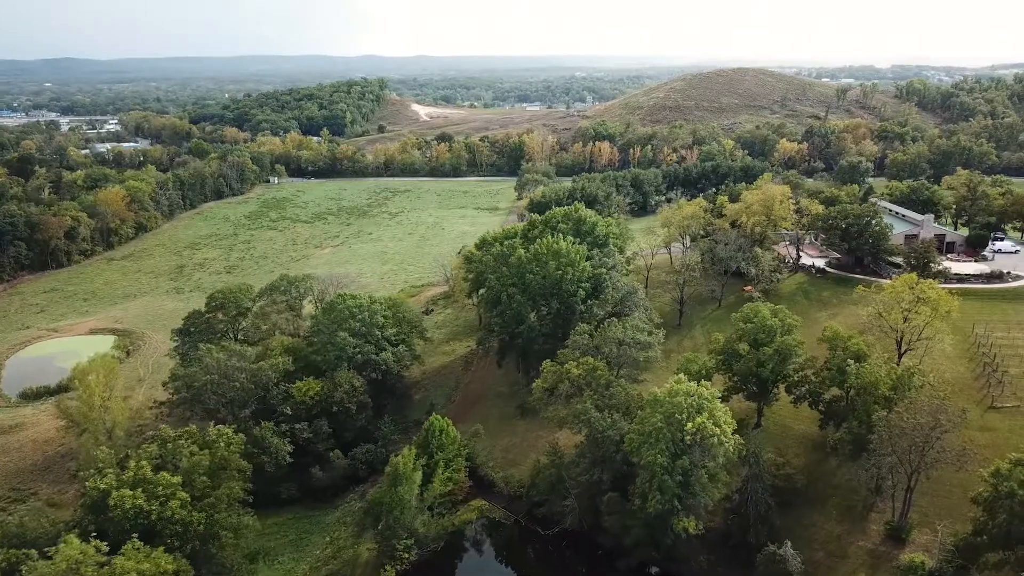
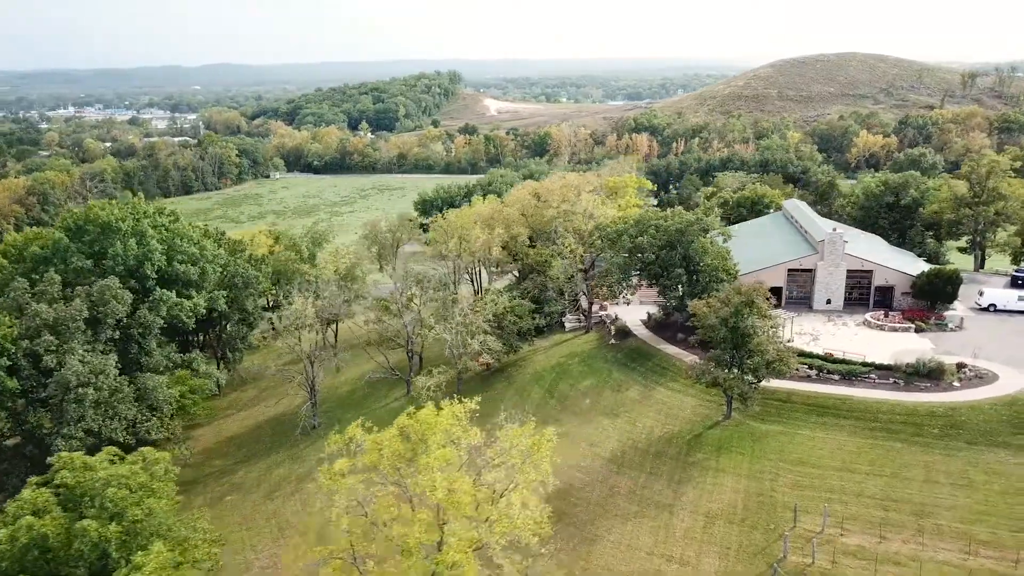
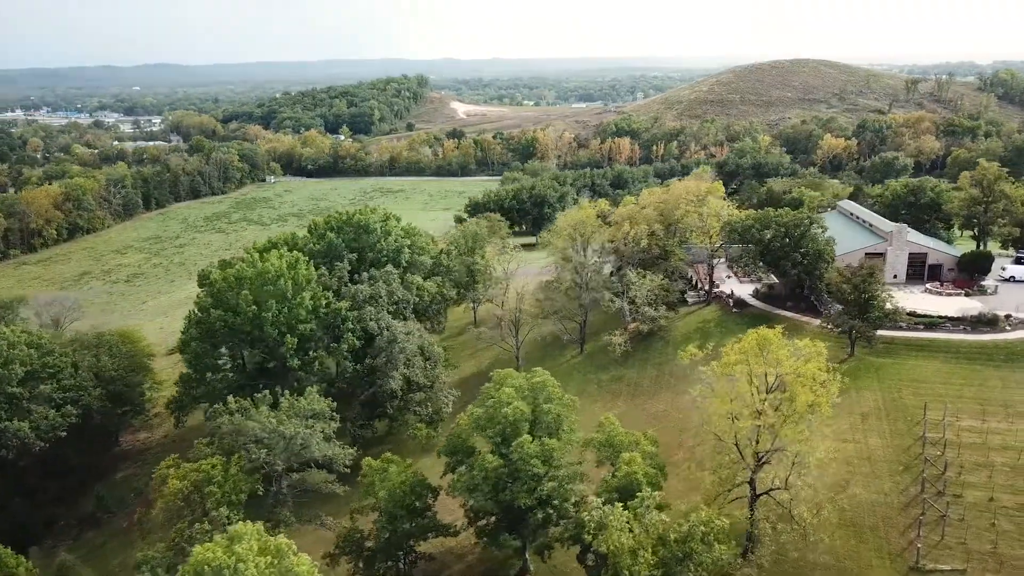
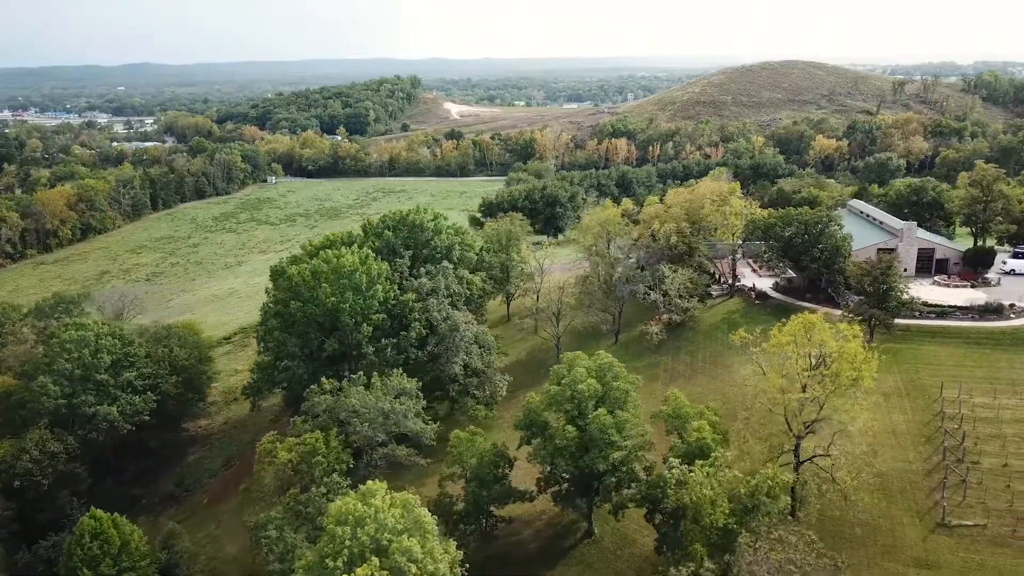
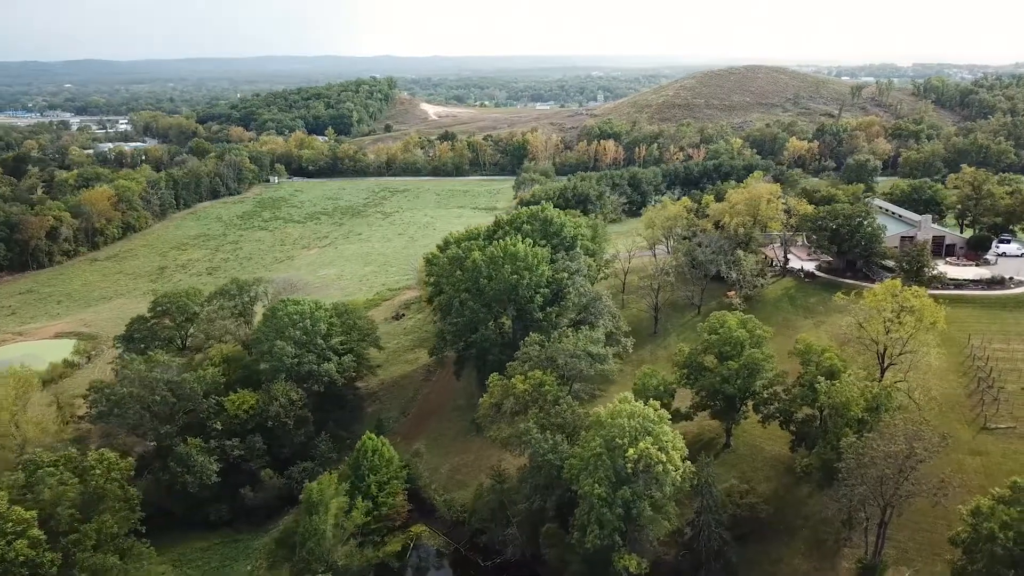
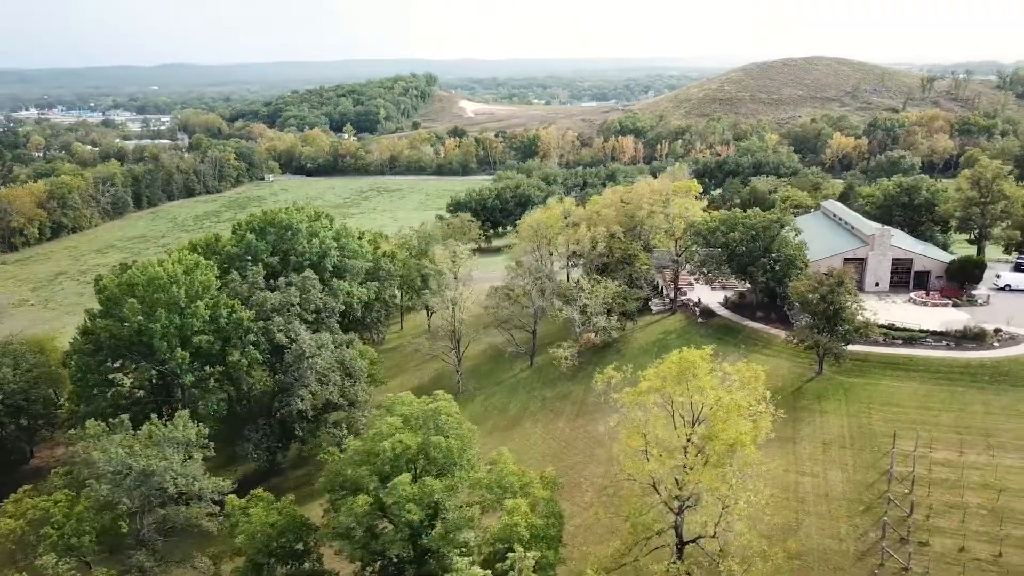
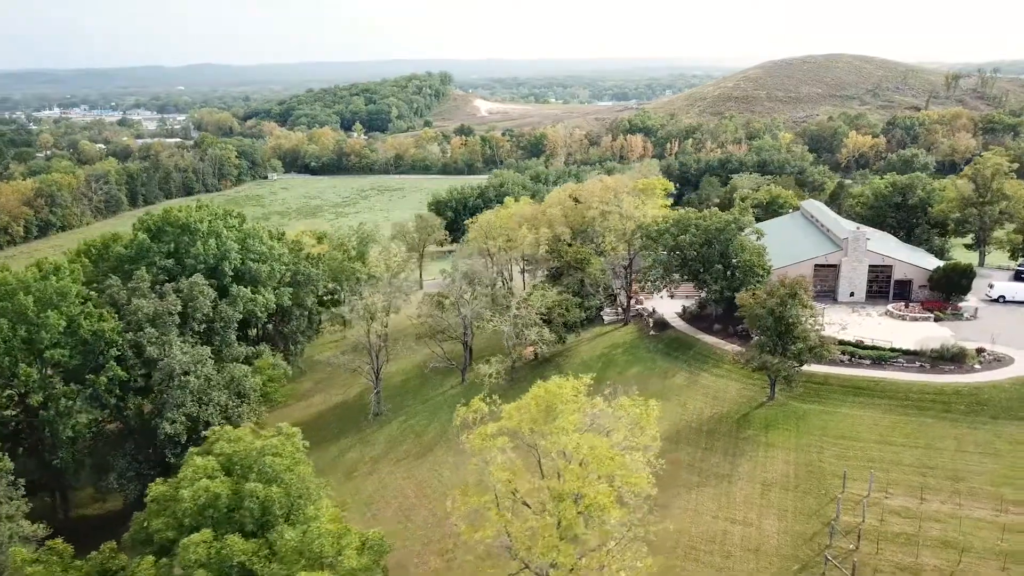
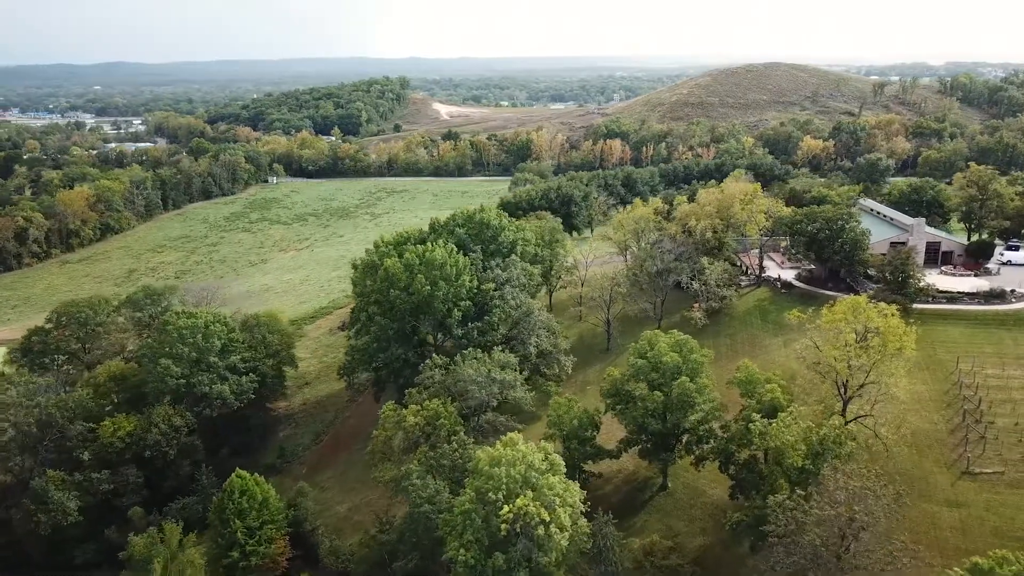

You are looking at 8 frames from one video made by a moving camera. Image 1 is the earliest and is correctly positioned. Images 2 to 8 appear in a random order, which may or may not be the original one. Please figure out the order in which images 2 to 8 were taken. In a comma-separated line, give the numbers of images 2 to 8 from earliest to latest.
5, 8, 4, 3, 6, 7, 2
